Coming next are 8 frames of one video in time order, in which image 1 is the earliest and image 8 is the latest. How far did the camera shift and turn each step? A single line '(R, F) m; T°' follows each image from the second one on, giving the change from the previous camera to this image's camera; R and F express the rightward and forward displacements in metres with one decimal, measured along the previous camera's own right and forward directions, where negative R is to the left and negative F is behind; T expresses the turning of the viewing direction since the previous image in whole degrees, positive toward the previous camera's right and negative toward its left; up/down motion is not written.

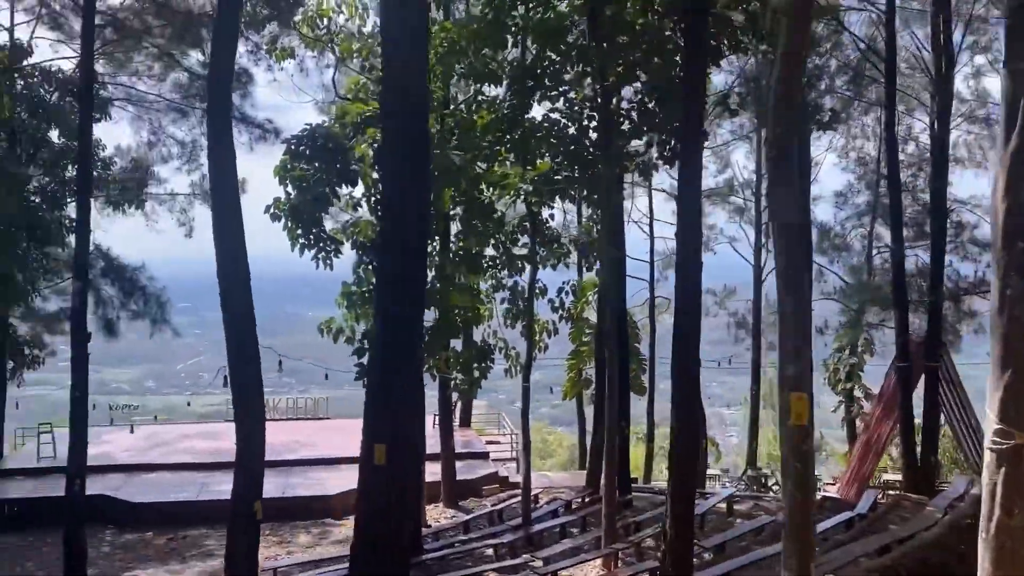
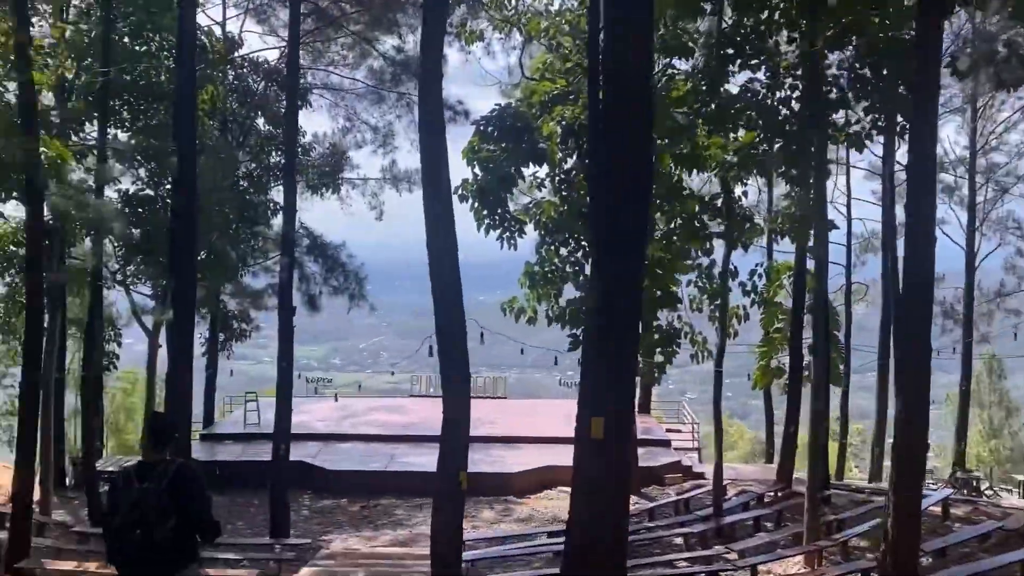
(-0.2, +0.2) m; -11°
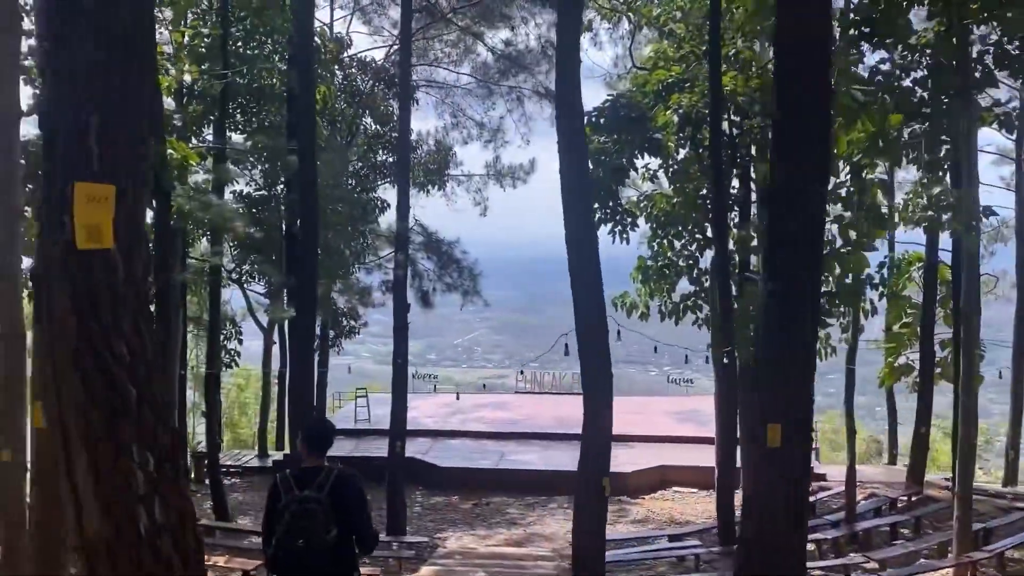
(-0.3, +0.2) m; -6°
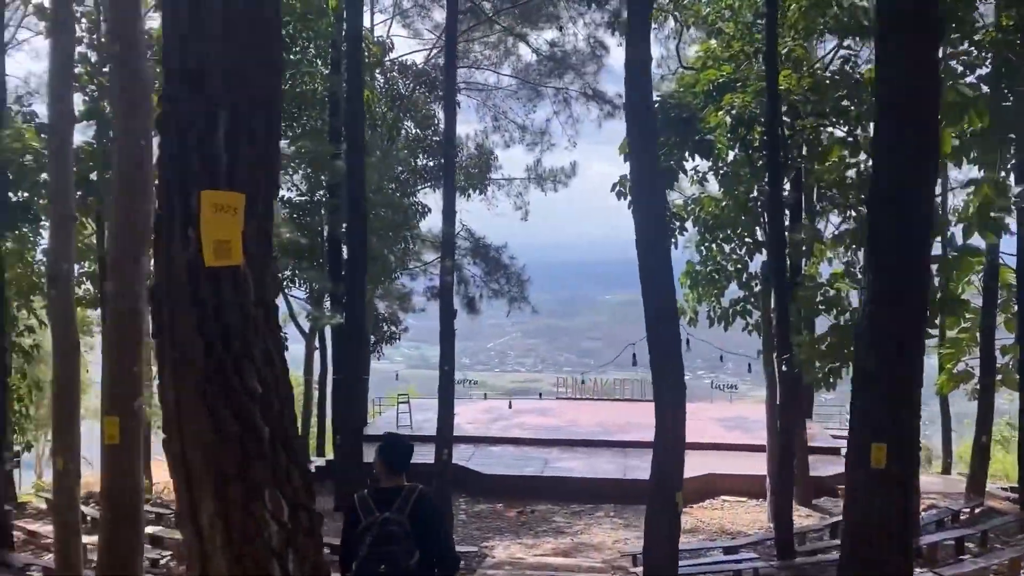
(-0.2, +0.2) m; -2°
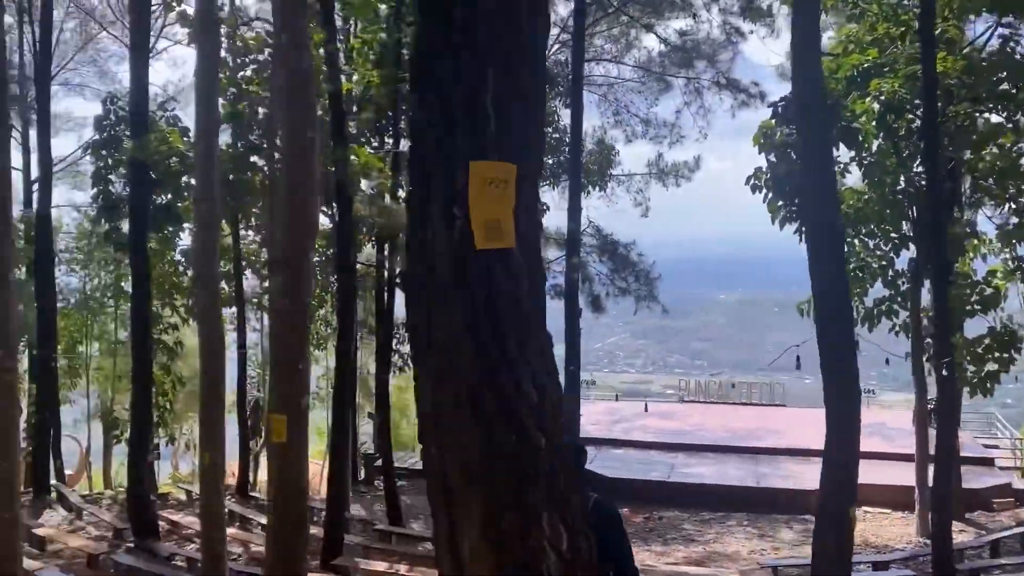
(-0.2, +0.2) m; -7°
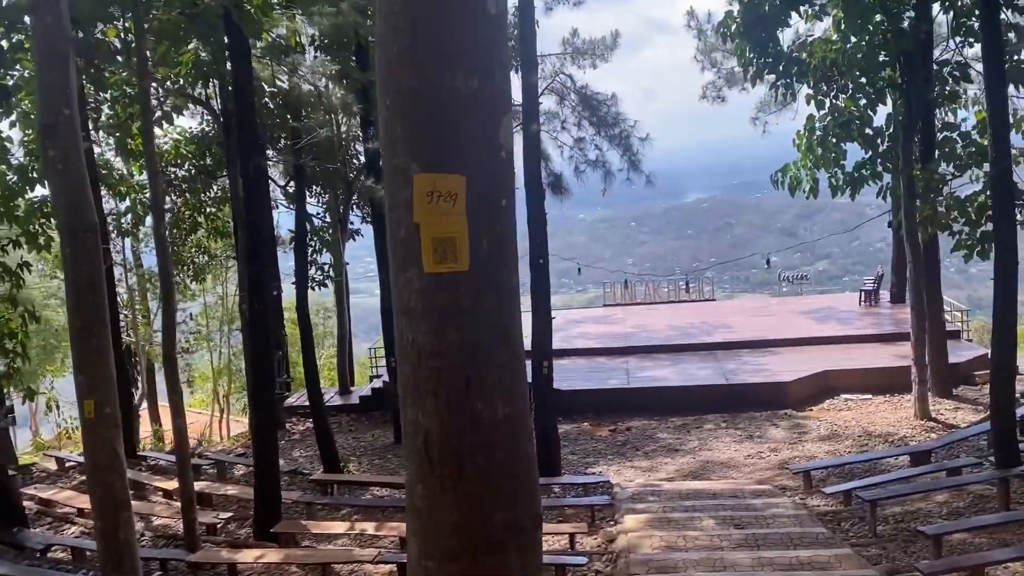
(-0.7, +1.8) m; +9°
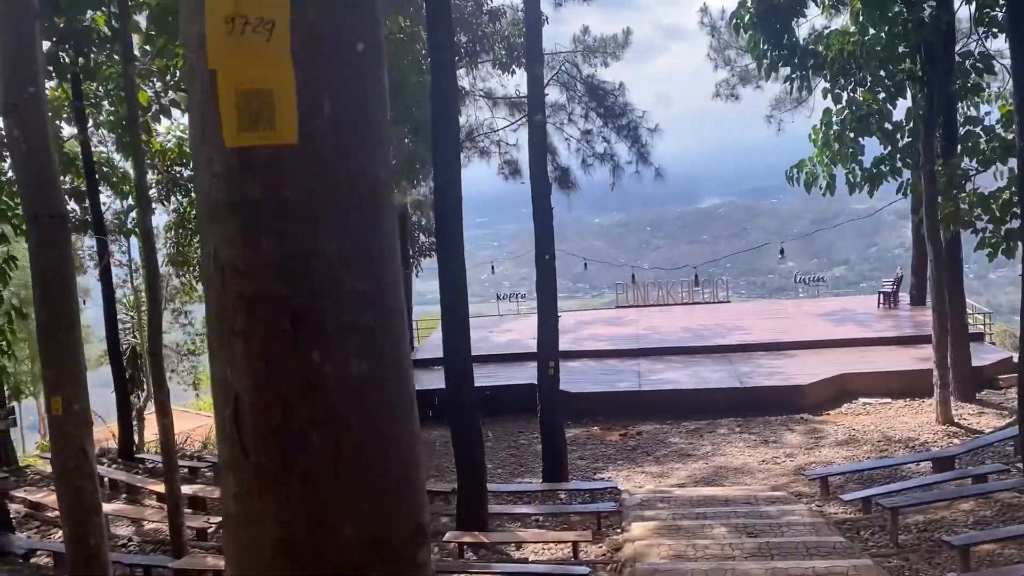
(+0.1, +0.3) m; -1°
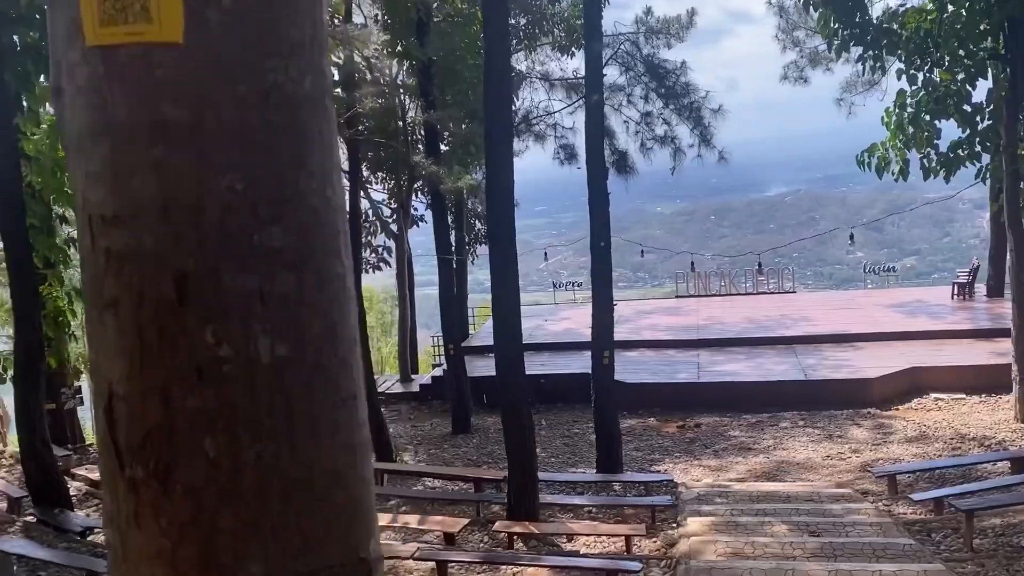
(0.0, +0.1) m; -4°
